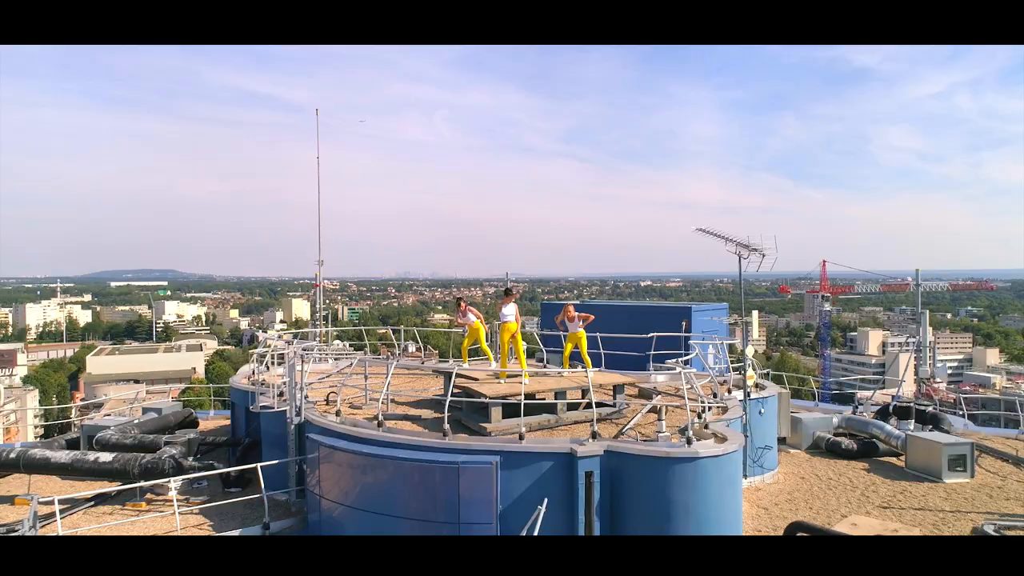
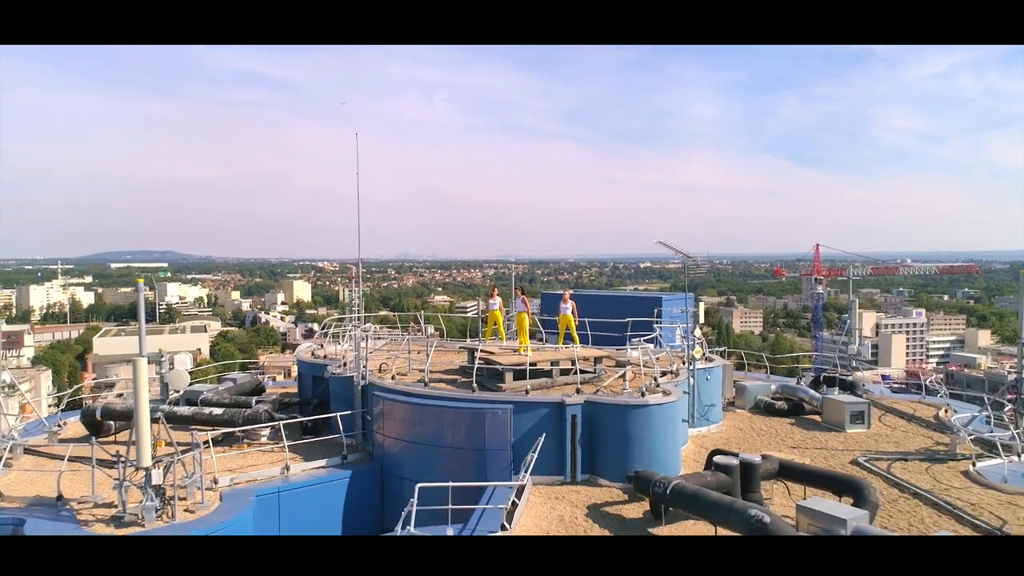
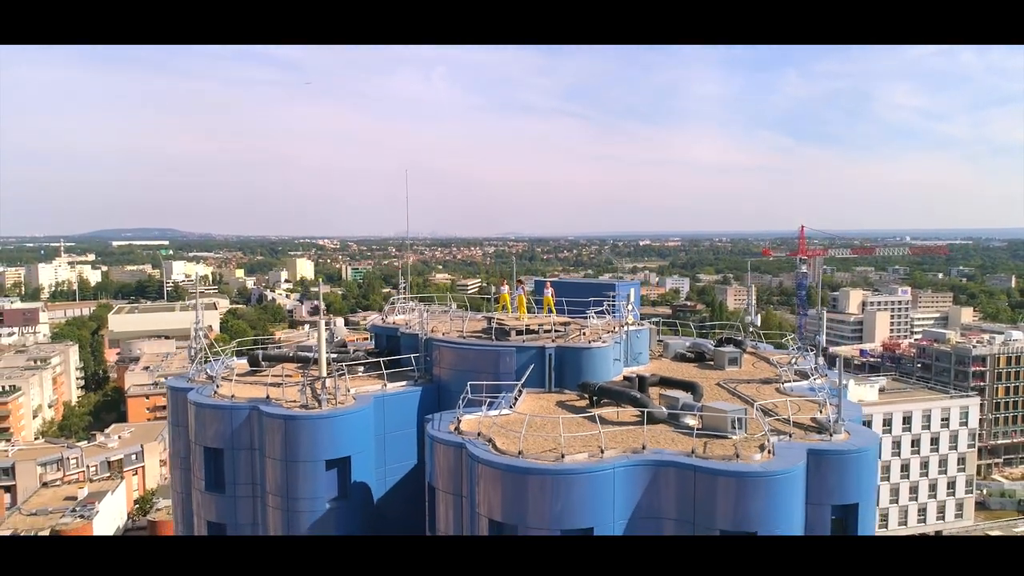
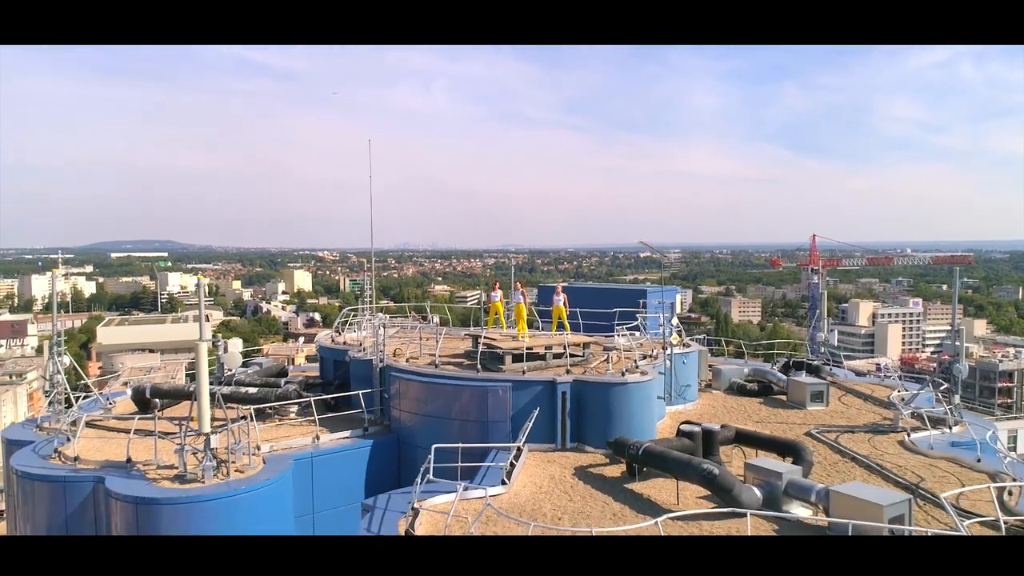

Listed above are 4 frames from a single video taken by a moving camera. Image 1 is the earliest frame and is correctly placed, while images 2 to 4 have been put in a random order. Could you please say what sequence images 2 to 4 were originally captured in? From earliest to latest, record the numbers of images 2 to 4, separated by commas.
2, 4, 3
